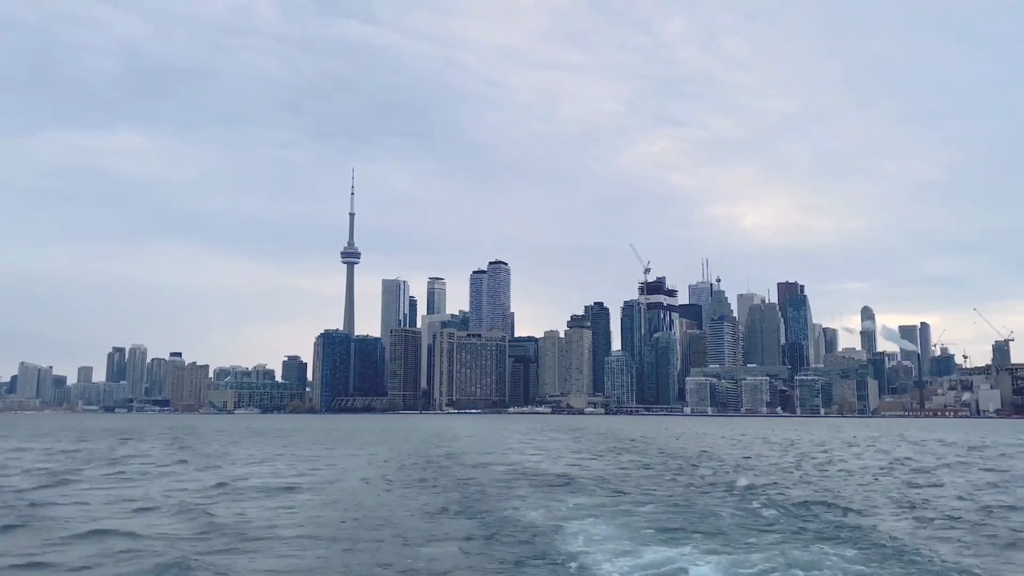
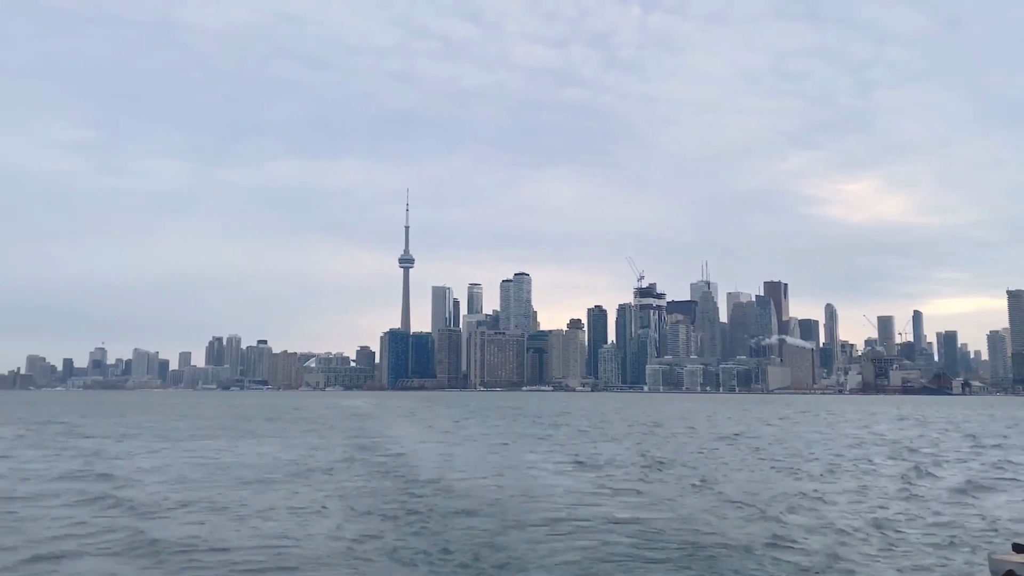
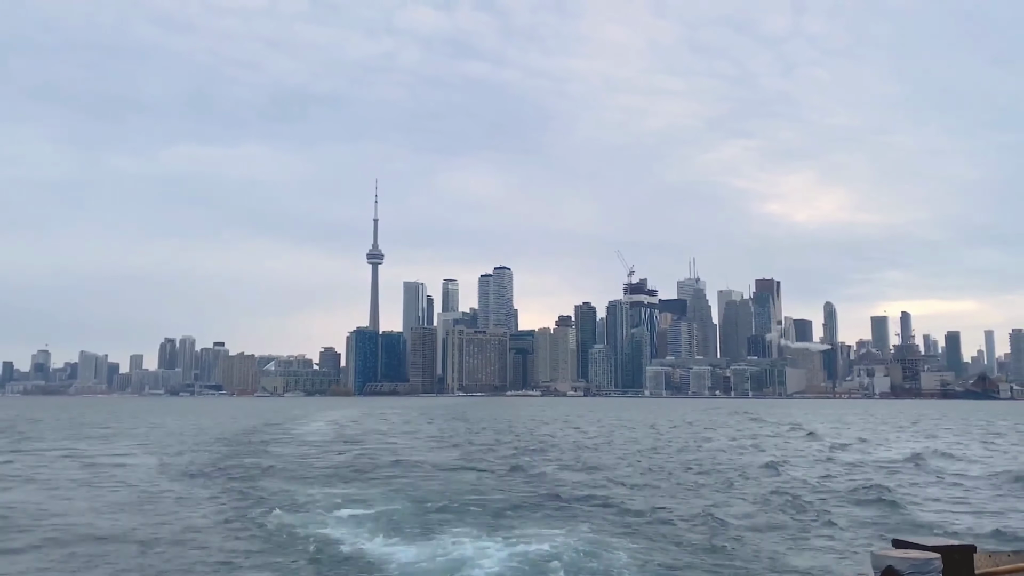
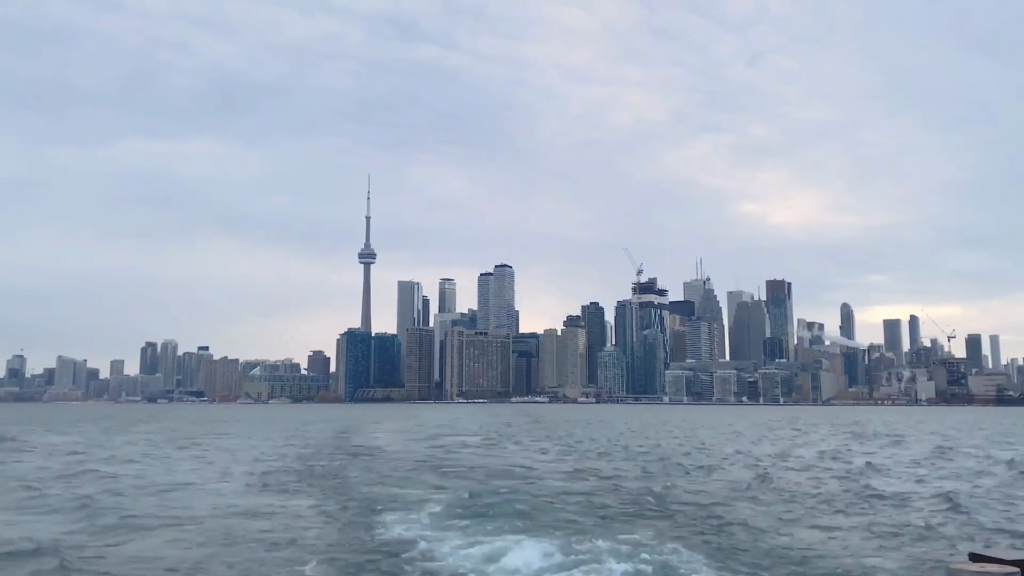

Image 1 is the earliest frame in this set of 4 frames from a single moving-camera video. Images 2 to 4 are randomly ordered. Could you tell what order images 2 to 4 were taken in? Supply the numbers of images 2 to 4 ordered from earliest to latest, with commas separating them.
4, 3, 2
